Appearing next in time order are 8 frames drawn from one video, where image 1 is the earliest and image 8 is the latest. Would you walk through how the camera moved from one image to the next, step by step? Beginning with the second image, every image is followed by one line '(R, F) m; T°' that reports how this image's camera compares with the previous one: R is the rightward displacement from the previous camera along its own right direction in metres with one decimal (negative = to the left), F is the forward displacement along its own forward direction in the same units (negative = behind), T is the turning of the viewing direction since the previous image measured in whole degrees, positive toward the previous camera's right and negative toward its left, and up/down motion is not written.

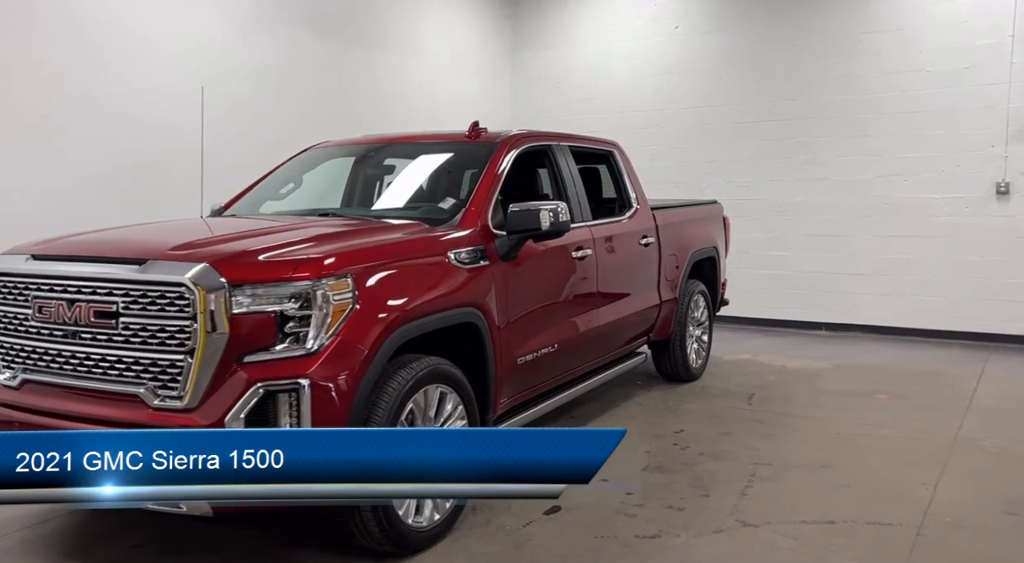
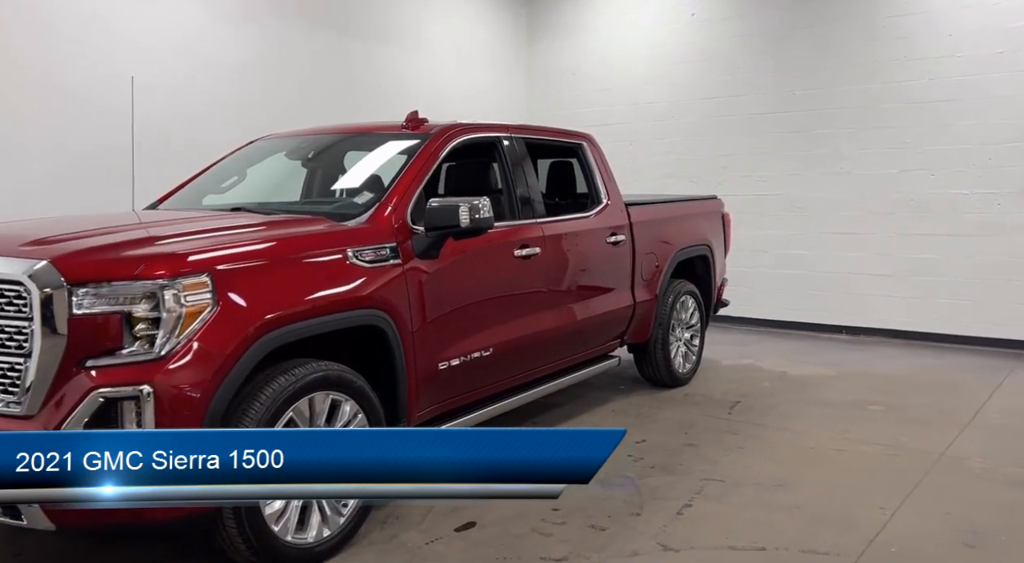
(+0.6, +0.2) m; -4°
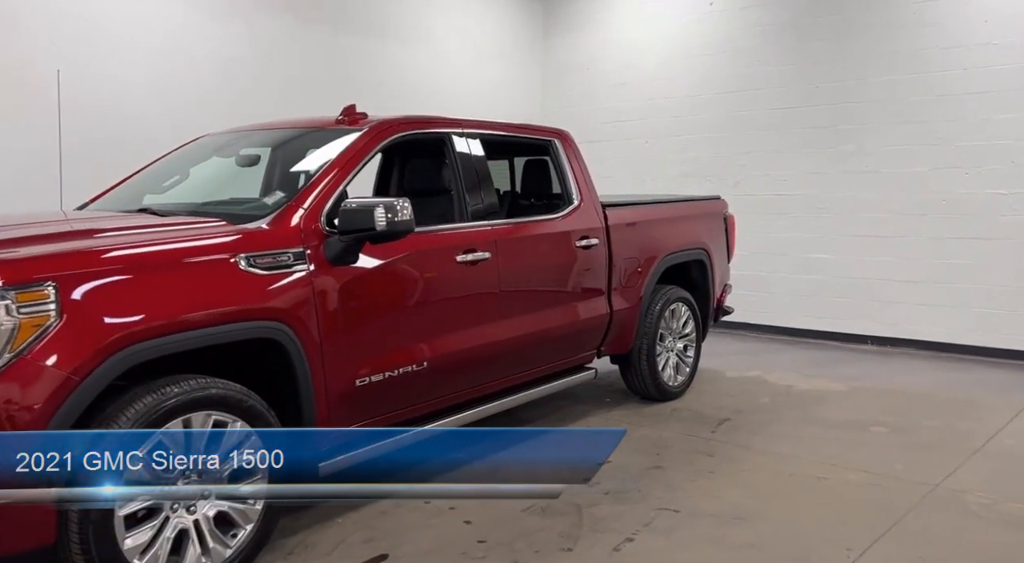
(+0.5, +0.3) m; -4°
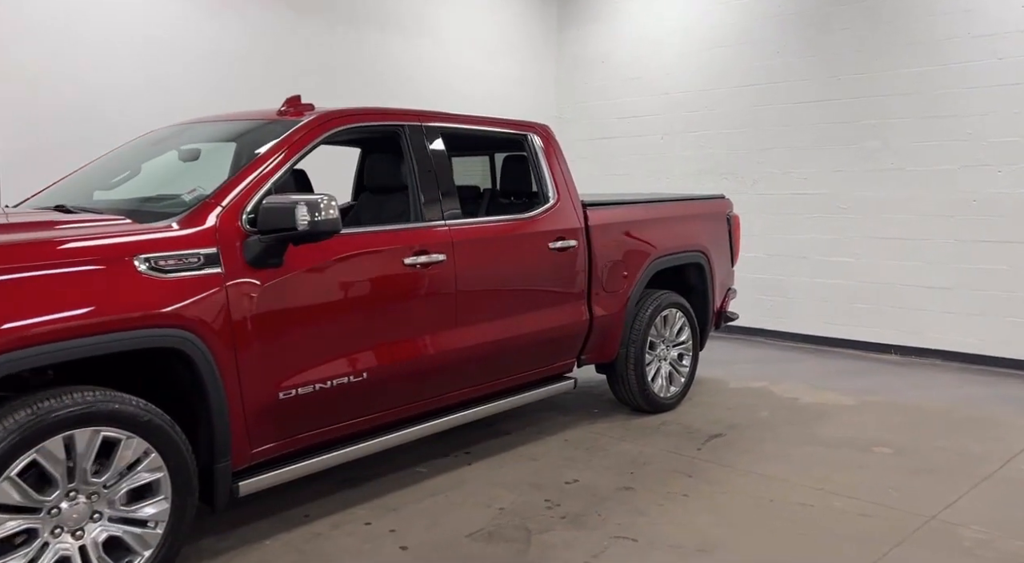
(+0.4, +0.3) m; -3°
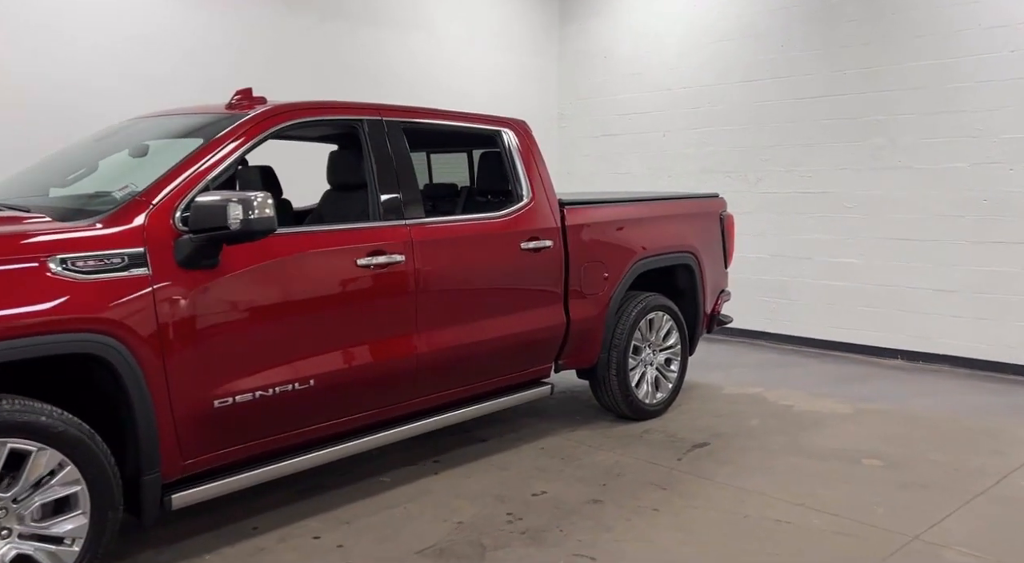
(+0.2, +0.2) m; -1°
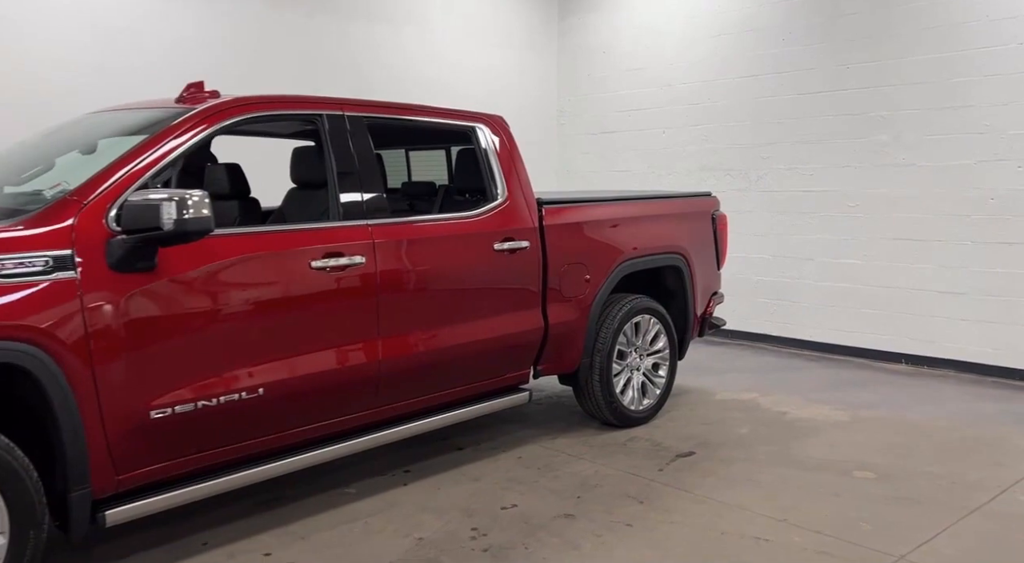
(+0.2, +0.2) m; -1°
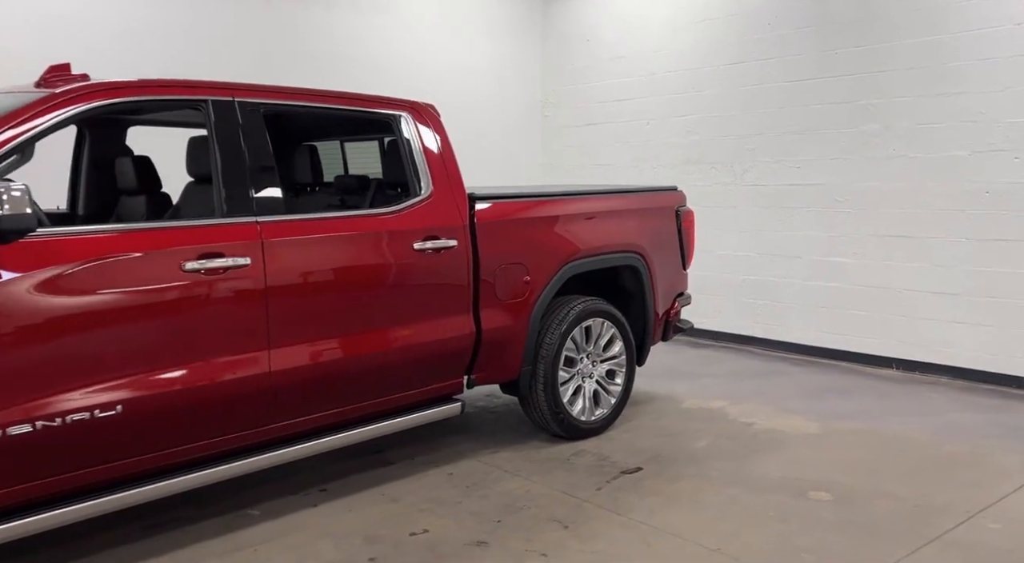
(+0.4, +0.3) m; -1°
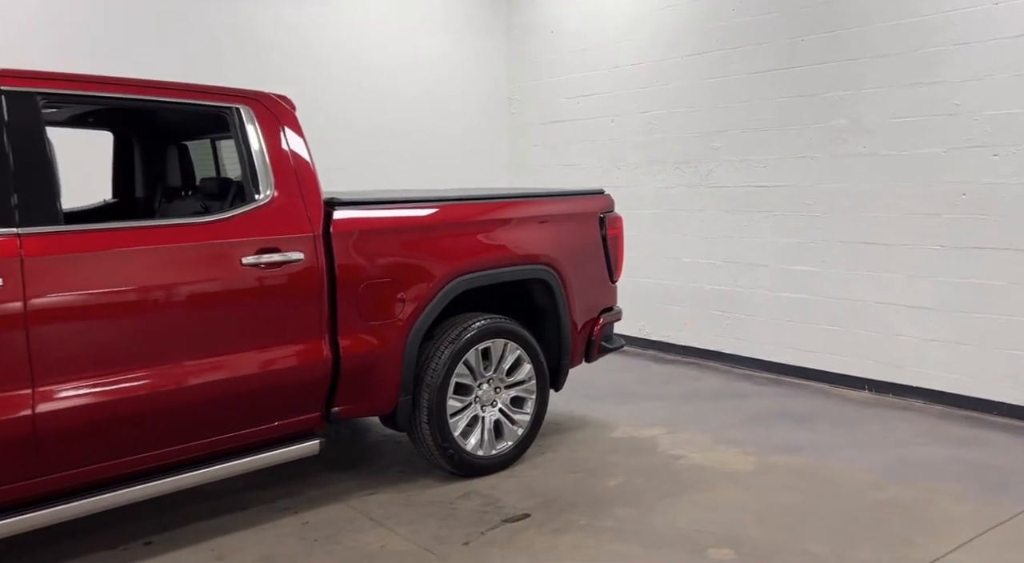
(+0.6, +0.5) m; -2°
